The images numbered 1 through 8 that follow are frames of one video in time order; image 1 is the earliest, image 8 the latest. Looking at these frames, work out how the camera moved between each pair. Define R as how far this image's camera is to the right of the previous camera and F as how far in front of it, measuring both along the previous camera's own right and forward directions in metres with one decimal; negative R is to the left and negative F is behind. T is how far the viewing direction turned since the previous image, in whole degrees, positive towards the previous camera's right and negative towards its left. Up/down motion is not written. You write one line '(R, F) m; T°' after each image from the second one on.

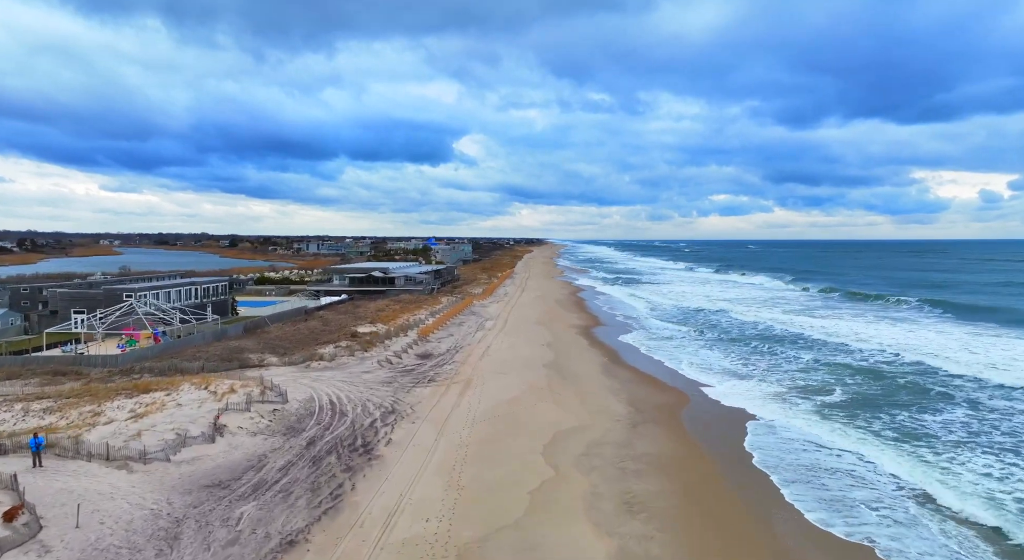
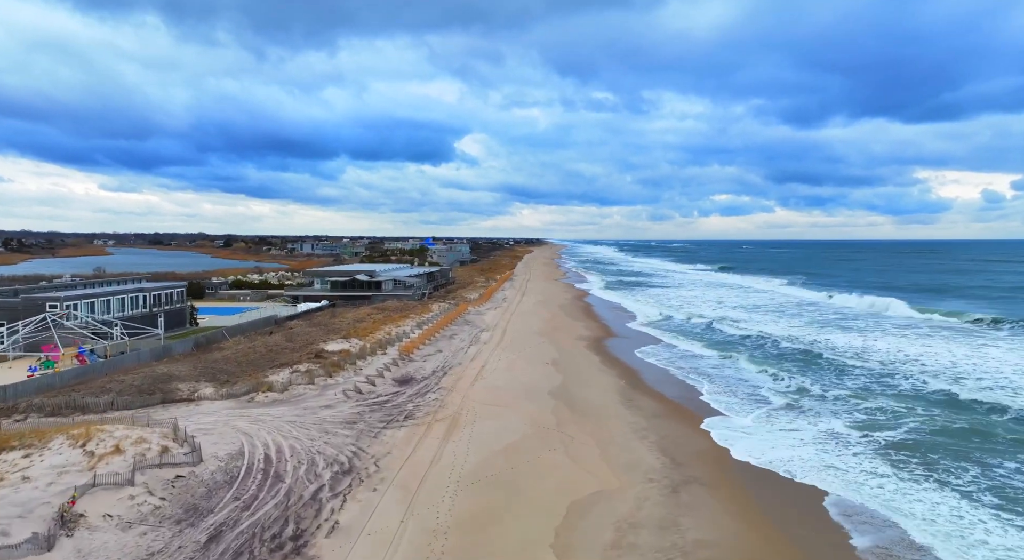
(+0.1, +4.2) m; 0°
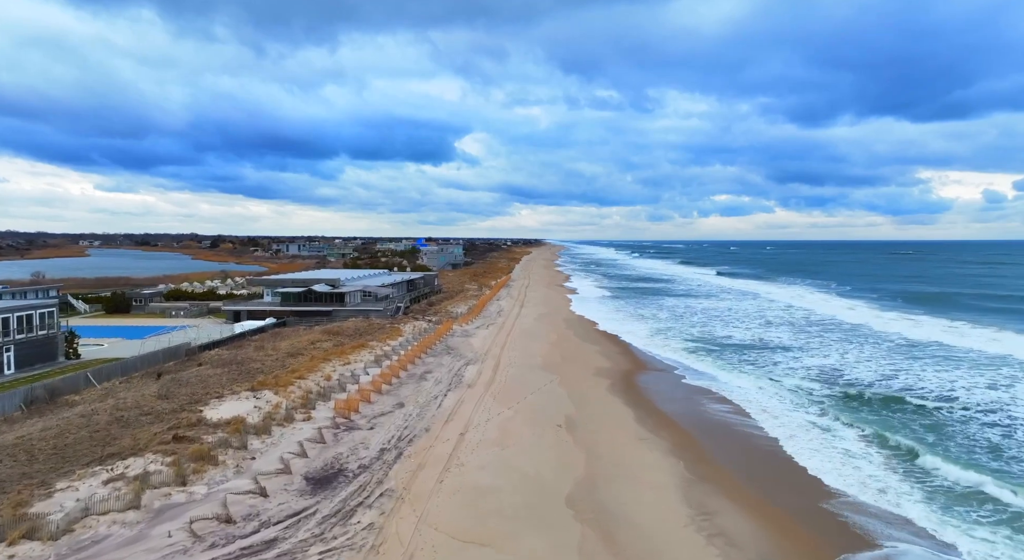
(+0.1, +8.0) m; 0°
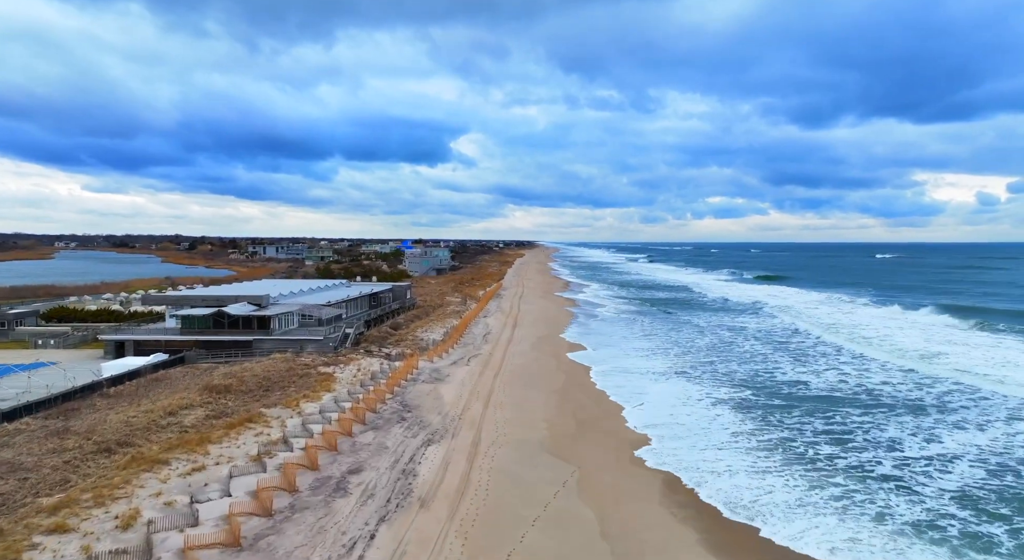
(+0.1, +8.7) m; +1°
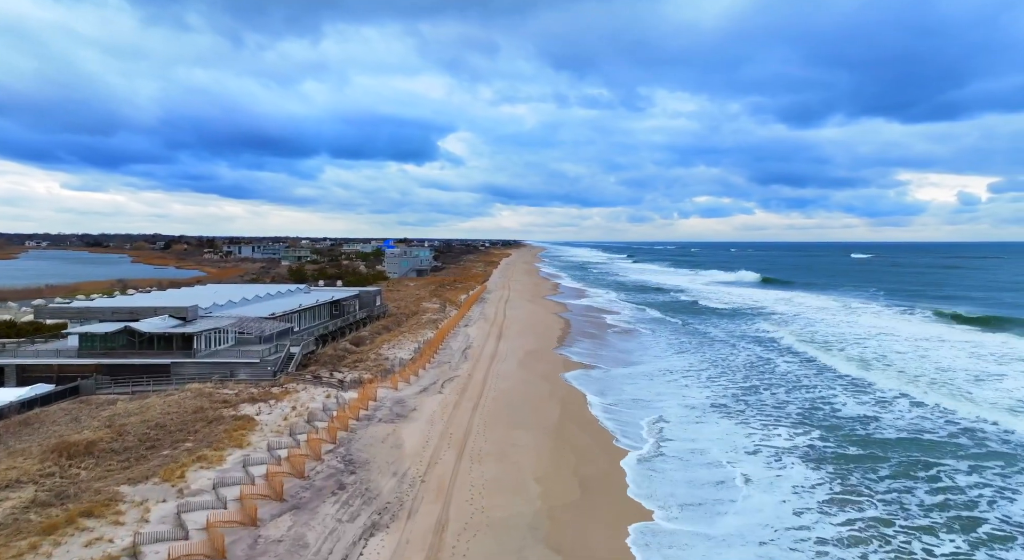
(+0.1, +4.4) m; +1°
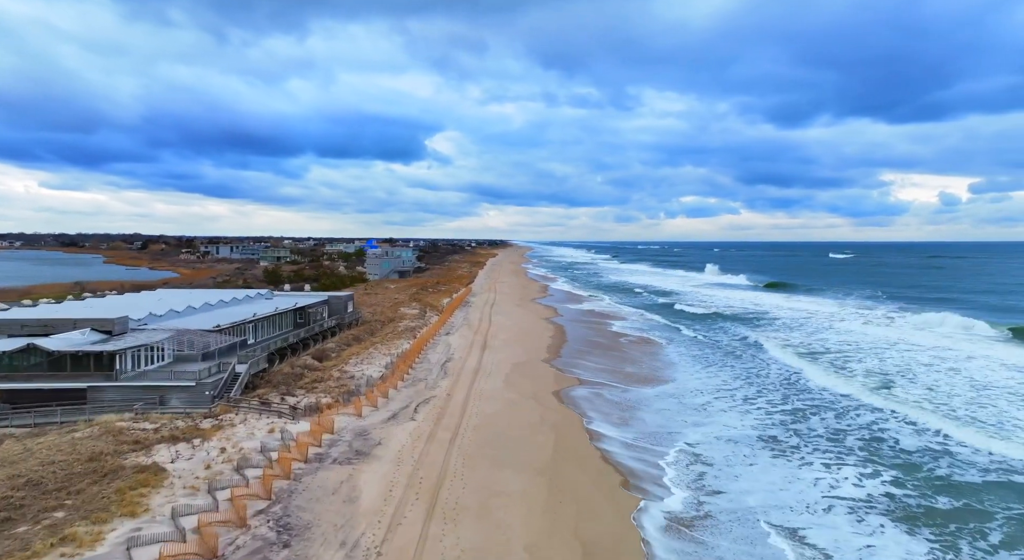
(+0.1, +2.8) m; +1°
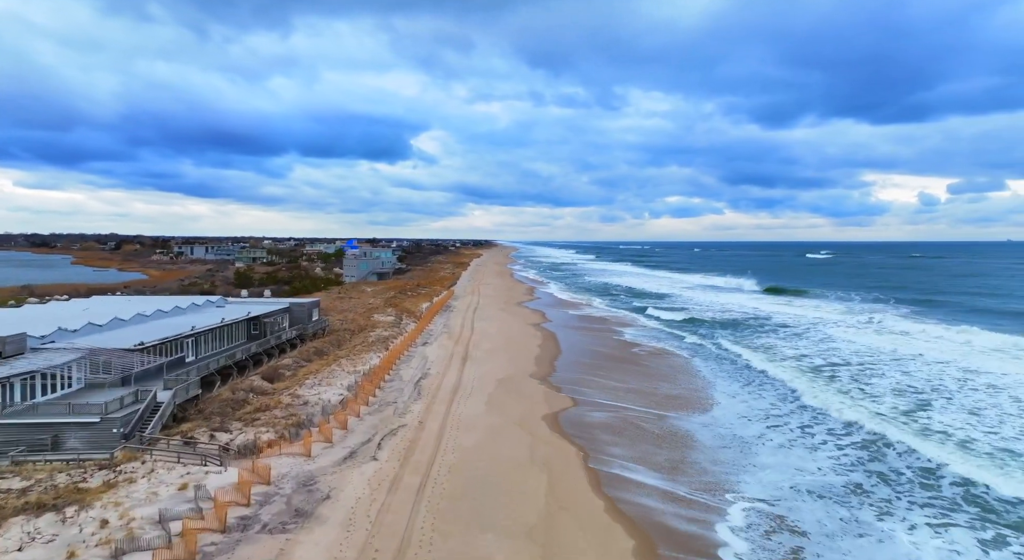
(+0.1, +2.9) m; +1°
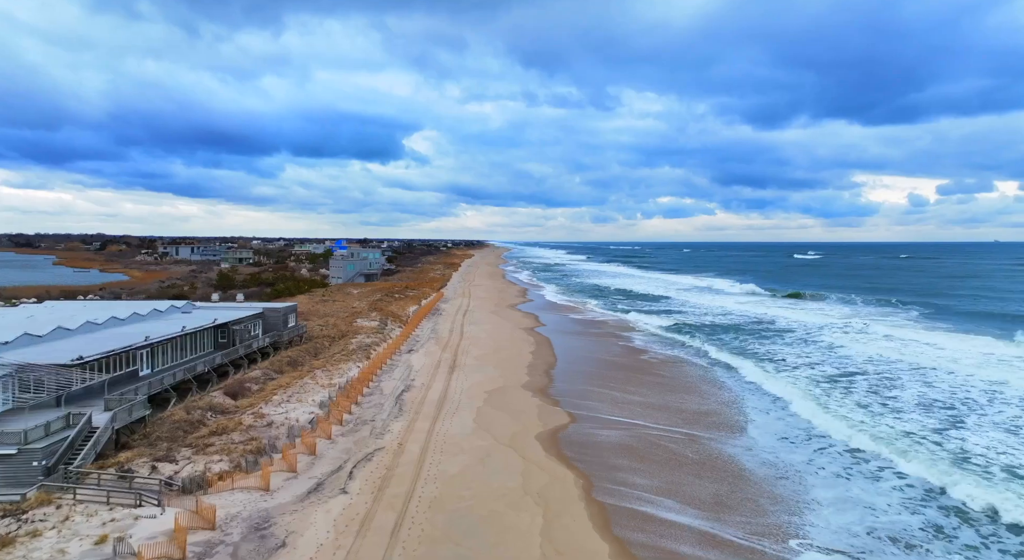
(+0.1, +1.7) m; +1°
